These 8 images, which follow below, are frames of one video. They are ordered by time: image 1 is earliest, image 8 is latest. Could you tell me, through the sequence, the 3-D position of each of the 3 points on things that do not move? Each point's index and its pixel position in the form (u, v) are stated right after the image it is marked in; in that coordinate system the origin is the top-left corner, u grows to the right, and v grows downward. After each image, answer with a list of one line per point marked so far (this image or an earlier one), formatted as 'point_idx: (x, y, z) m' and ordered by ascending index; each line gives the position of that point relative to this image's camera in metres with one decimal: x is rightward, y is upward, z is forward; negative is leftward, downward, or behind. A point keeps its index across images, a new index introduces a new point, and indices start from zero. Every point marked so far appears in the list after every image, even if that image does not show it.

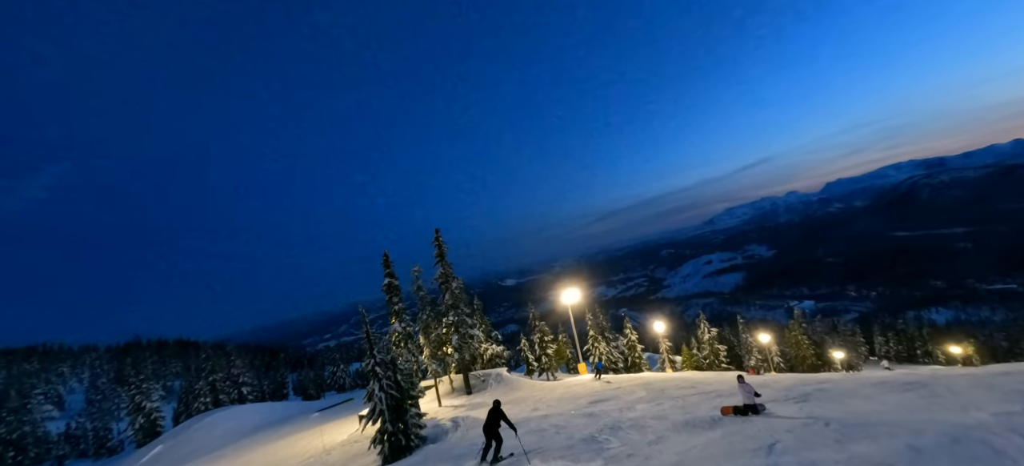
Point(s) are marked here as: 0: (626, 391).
0: (+4.0, -5.5, +18.6) m
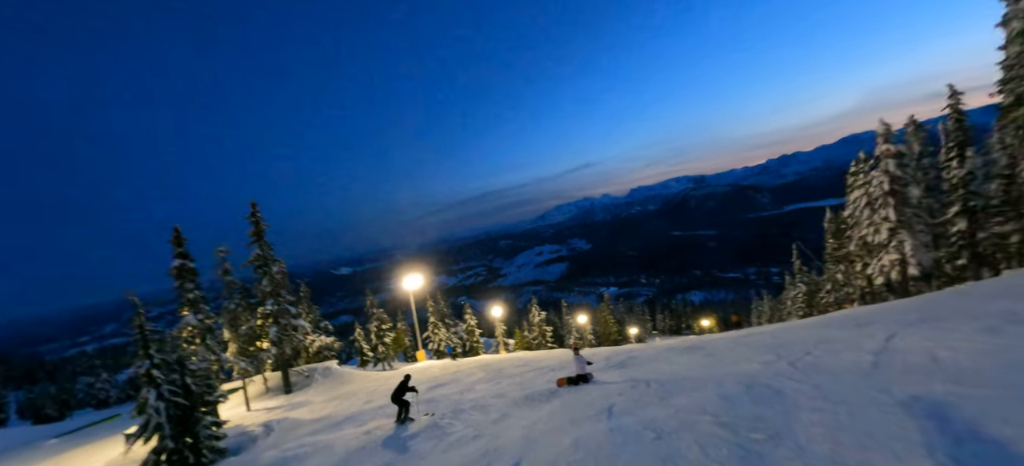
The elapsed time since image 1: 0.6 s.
0: (-1.7, -5.1, +18.9) m
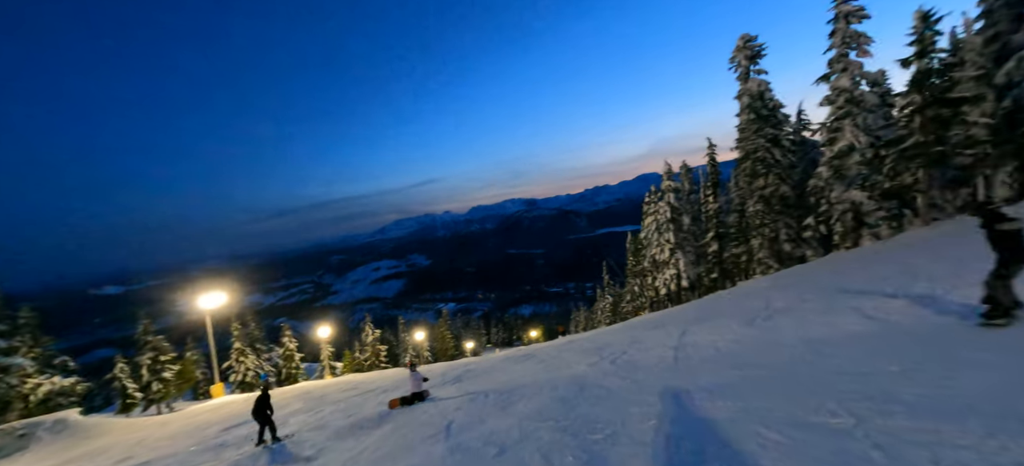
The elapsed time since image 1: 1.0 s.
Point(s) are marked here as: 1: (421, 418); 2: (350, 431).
0: (-7.4, -5.7, +17.1) m
1: (-2.0, -4.1, +11.3) m
2: (-3.6, -4.4, +11.7) m
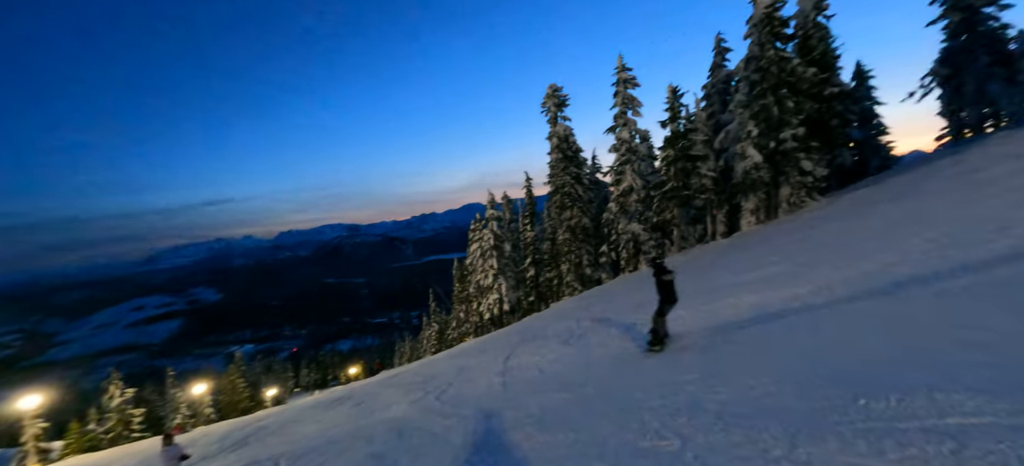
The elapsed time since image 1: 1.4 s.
0: (-12.4, -6.6, +13.2) m
1: (-5.5, -4.6, +9.5) m
2: (-7.1, -5.0, +9.3) m
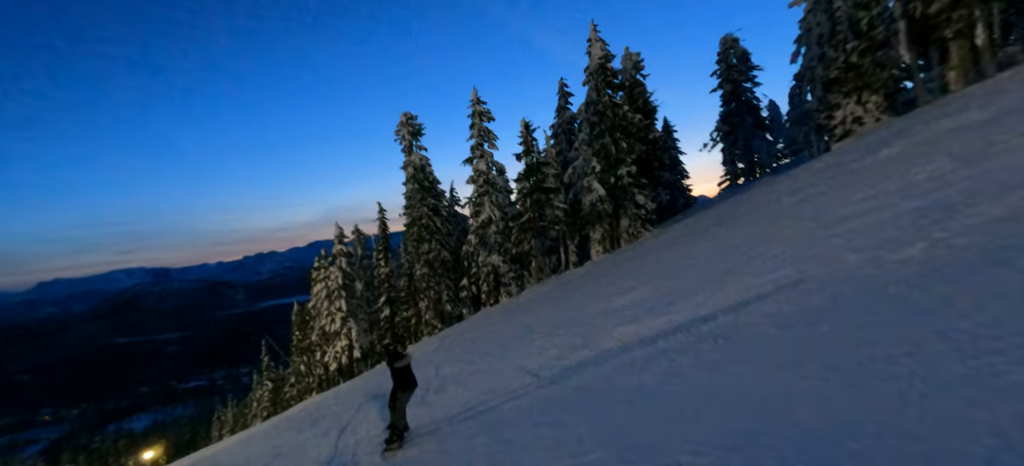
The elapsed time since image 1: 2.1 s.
0: (-14.7, -7.3, +7.8) m
1: (-7.1, -5.0, +6.4) m
2: (-8.6, -5.4, +5.7) m
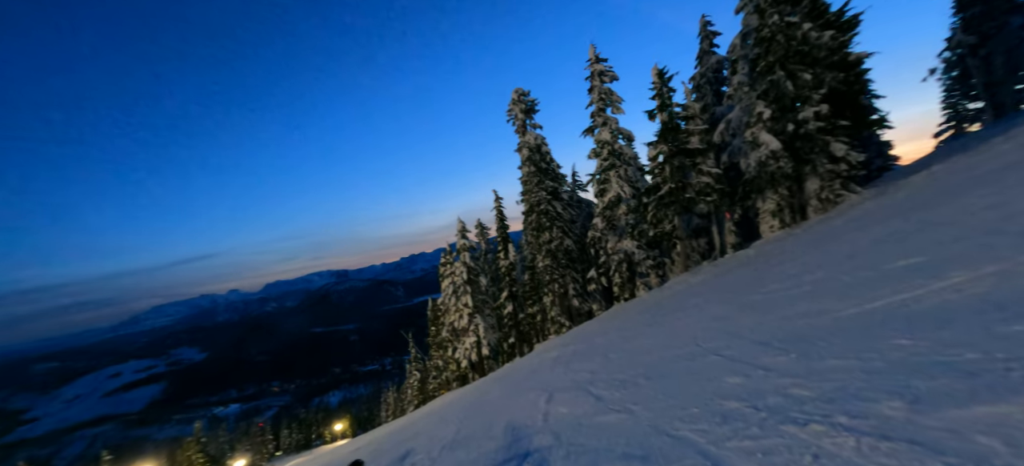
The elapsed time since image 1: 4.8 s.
0: (-12.9, -7.3, +5.6) m
1: (-6.0, -4.6, +2.4) m
2: (-7.6, -5.2, +2.0) m
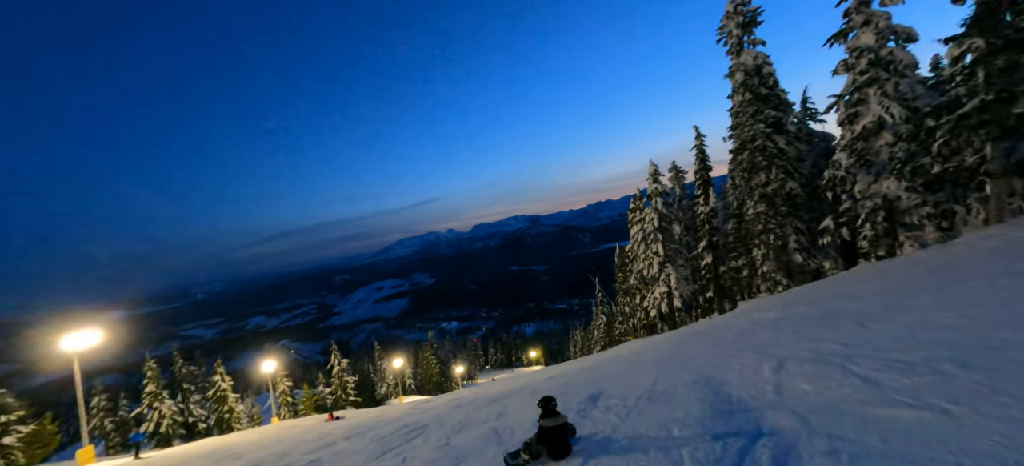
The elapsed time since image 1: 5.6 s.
0: (-10.6, -5.5, +7.0) m
1: (-5.2, -3.5, +1.3) m
2: (-6.8, -4.0, +1.6) m
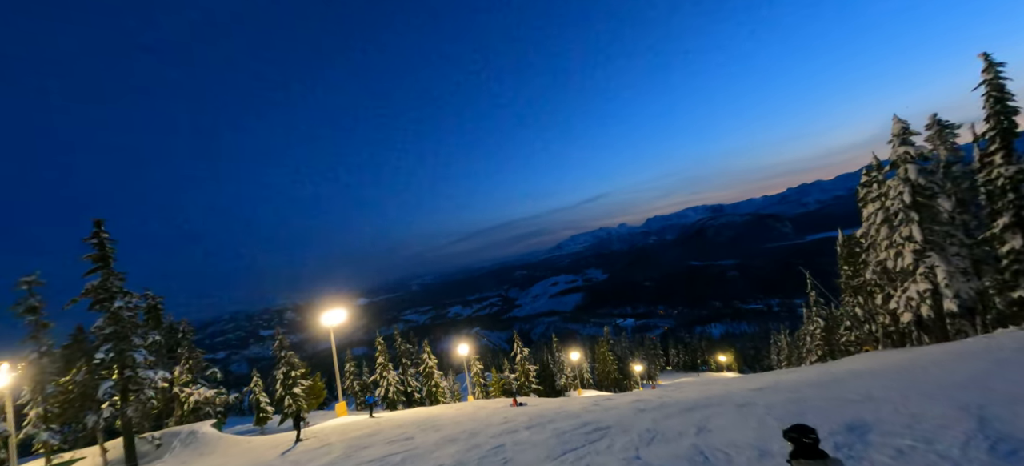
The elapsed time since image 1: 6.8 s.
0: (-8.1, -4.3, +4.8) m
1: (-4.7, -2.4, -2.3) m
2: (-6.2, -2.8, -1.4) m
